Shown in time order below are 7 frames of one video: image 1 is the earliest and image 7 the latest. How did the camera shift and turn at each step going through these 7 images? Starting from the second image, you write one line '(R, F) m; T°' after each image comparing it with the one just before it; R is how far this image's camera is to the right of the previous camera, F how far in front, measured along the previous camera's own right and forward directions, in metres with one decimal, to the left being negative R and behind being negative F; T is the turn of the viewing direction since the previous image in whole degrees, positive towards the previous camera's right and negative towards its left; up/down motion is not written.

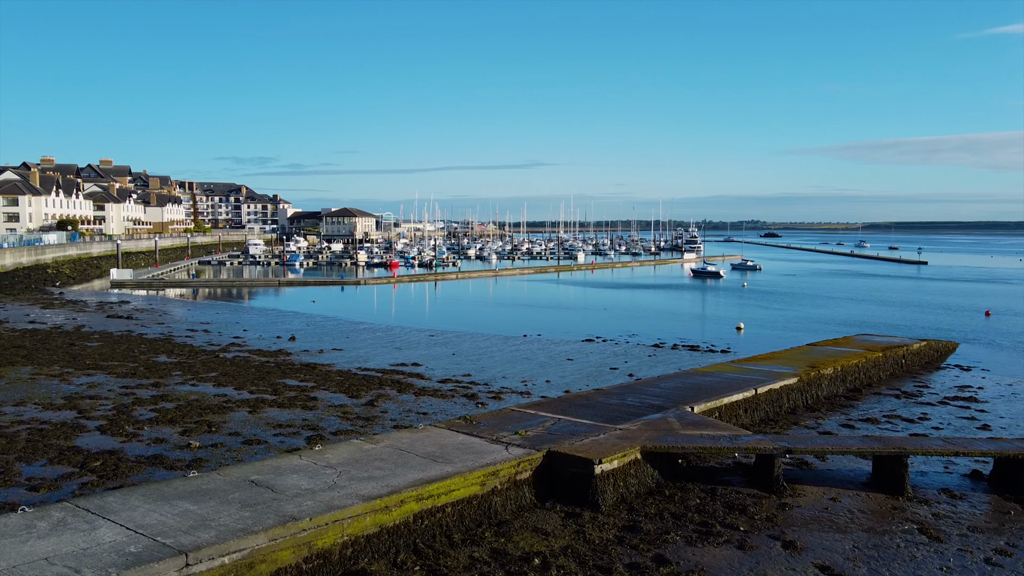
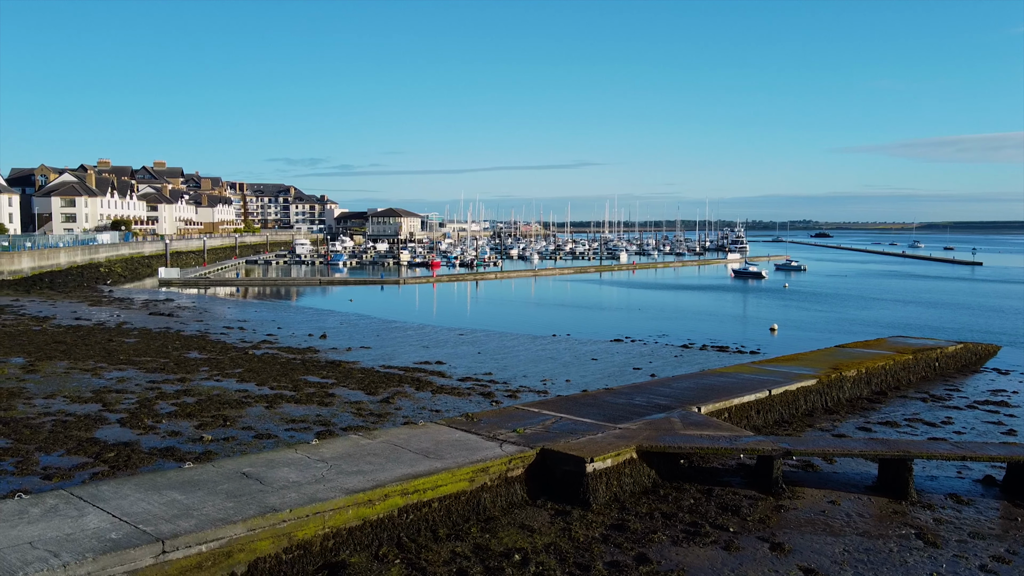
(+0.5, 0.0) m; -3°
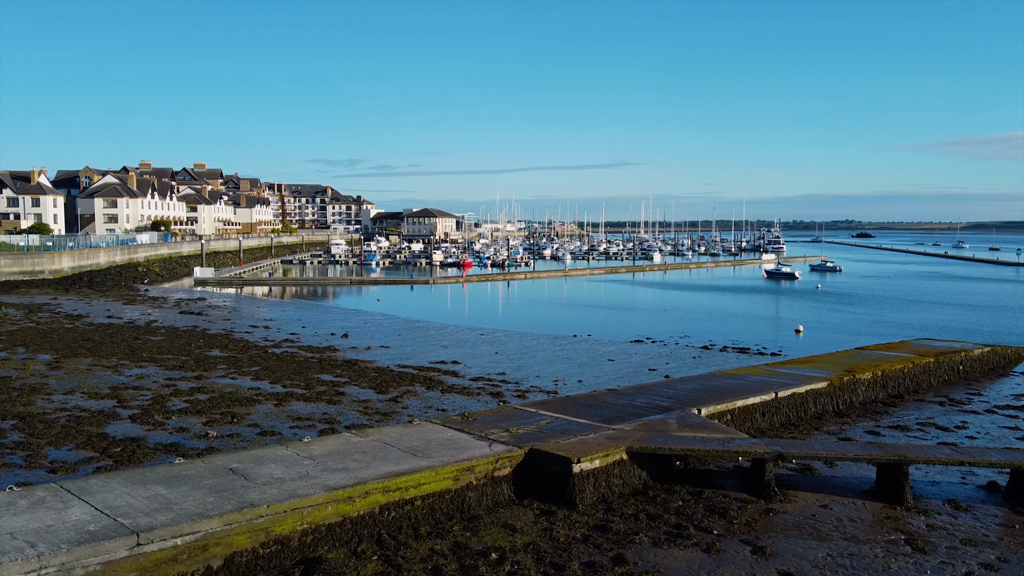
(+0.5, 0.0) m; -2°
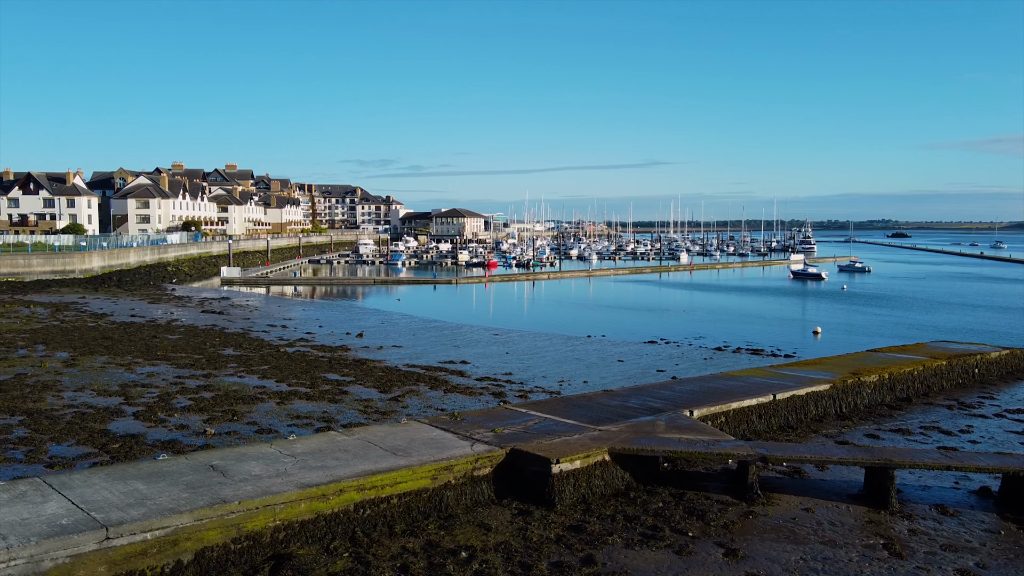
(+0.5, 0.0) m; -2°
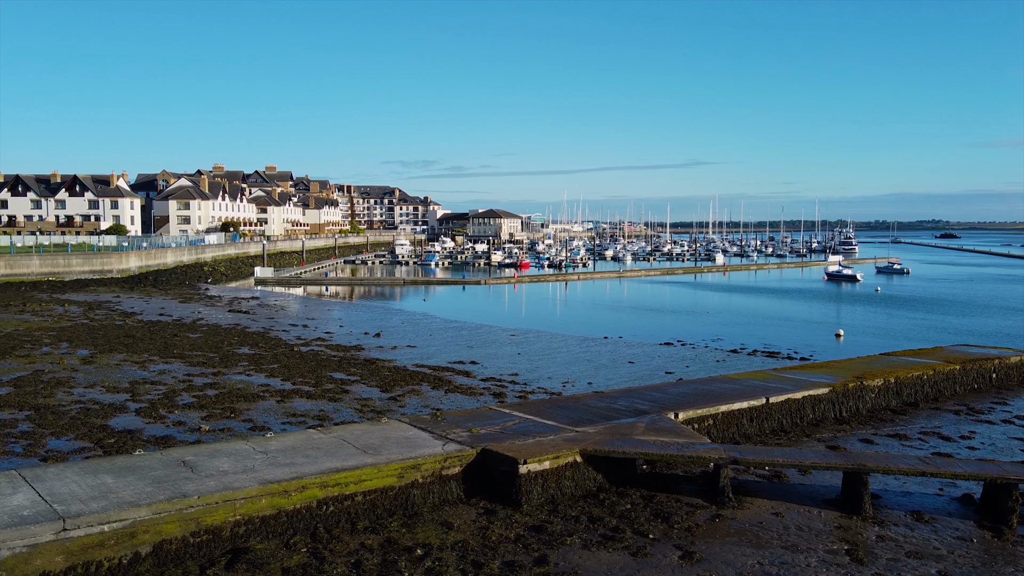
(+0.7, -0.1) m; -2°
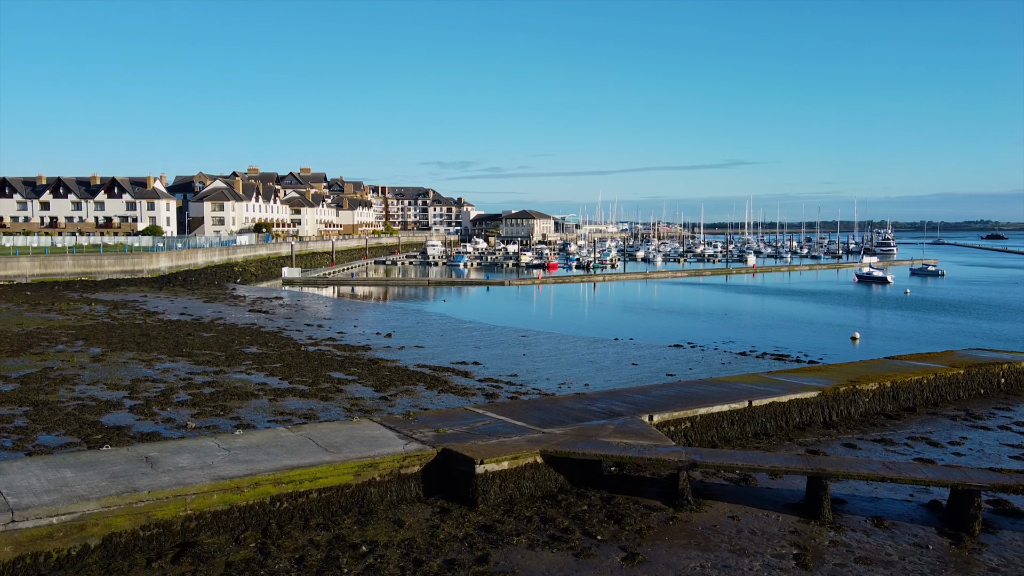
(+0.7, -0.1) m; -2°
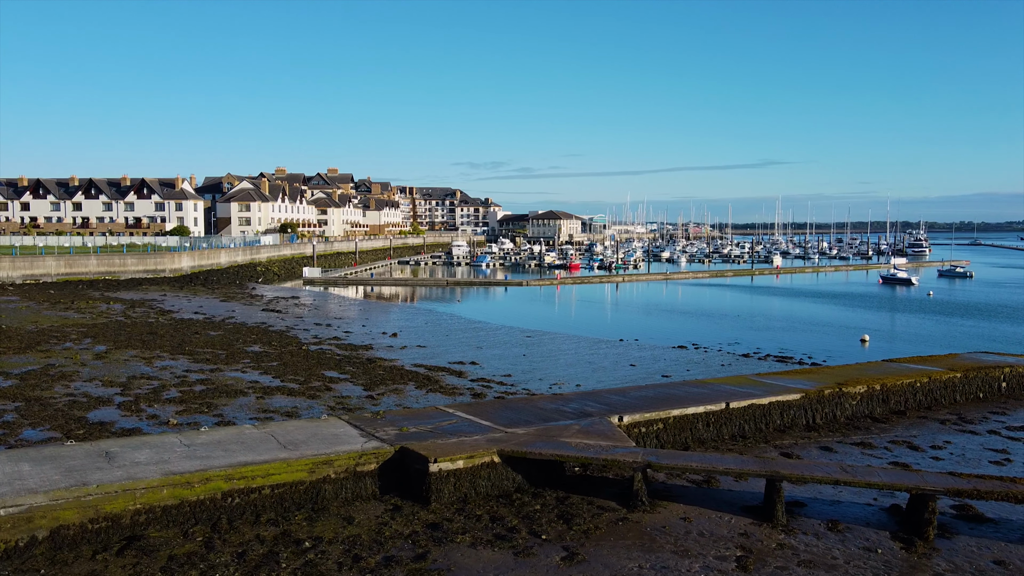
(+0.7, -0.1) m; -2°
